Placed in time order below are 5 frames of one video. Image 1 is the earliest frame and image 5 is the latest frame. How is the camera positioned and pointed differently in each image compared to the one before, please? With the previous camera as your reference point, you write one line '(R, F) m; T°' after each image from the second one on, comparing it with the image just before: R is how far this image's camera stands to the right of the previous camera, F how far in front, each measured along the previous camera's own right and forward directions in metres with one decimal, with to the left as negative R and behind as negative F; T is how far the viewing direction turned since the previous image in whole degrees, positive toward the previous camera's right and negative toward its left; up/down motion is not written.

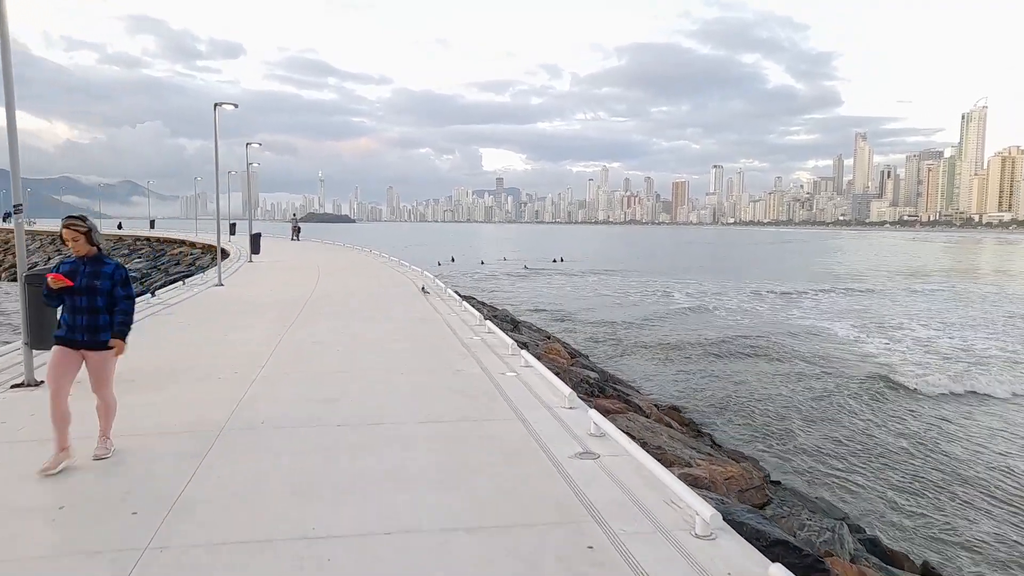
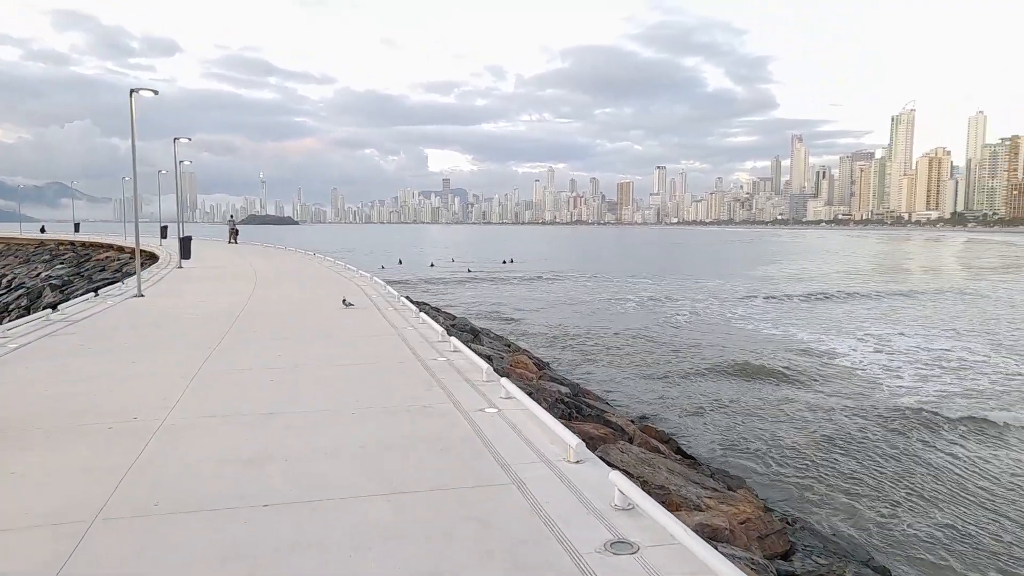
(-0.2, +1.2) m; +5°
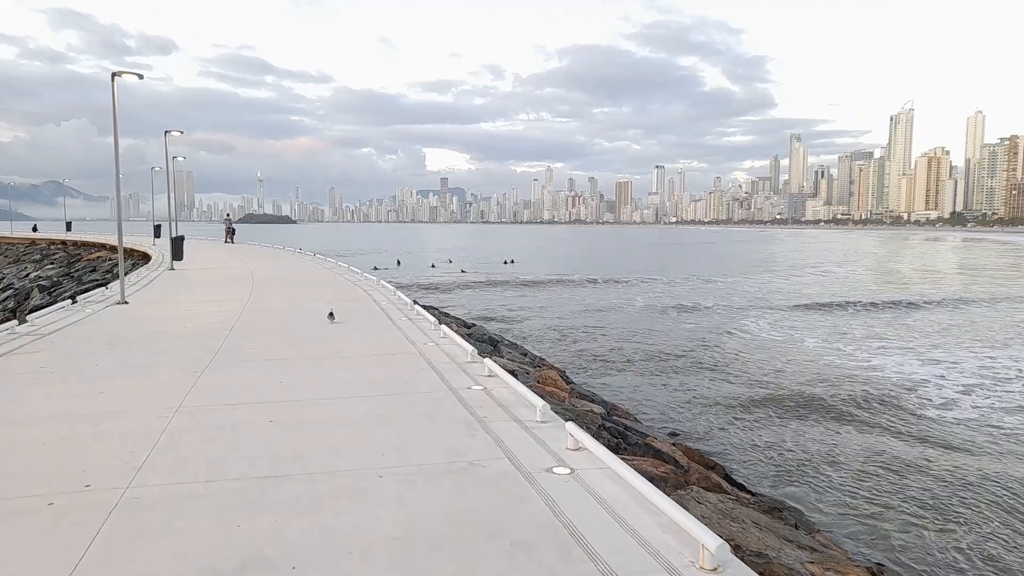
(-0.5, +1.2) m; 0°
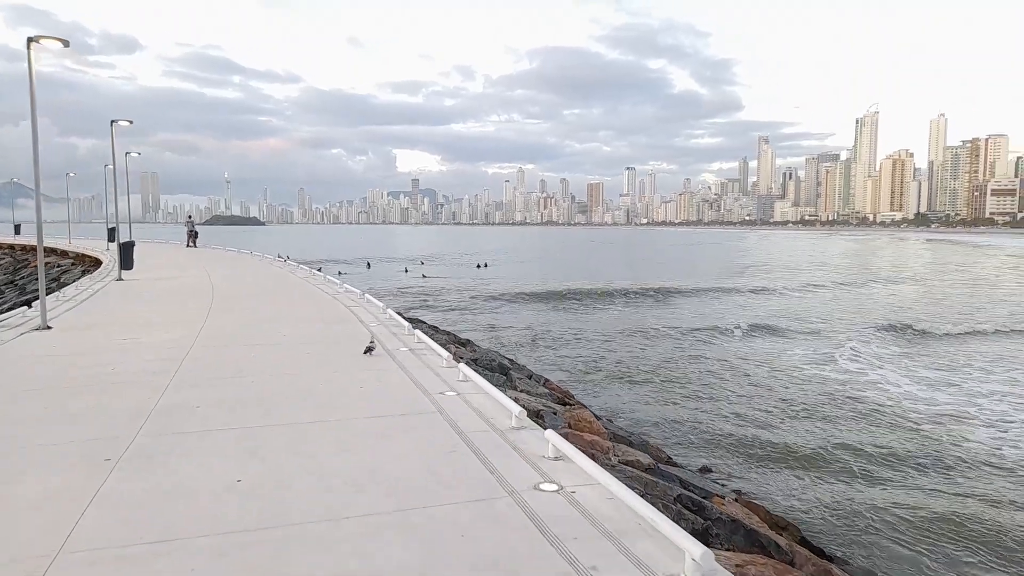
(-0.7, +2.0) m; +3°
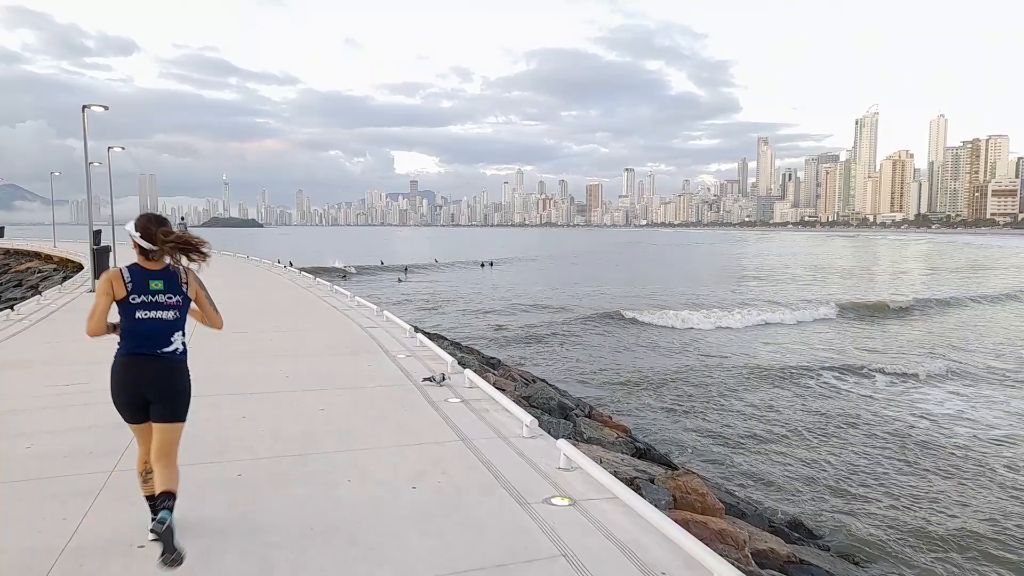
(-0.9, +2.2) m; 0°
